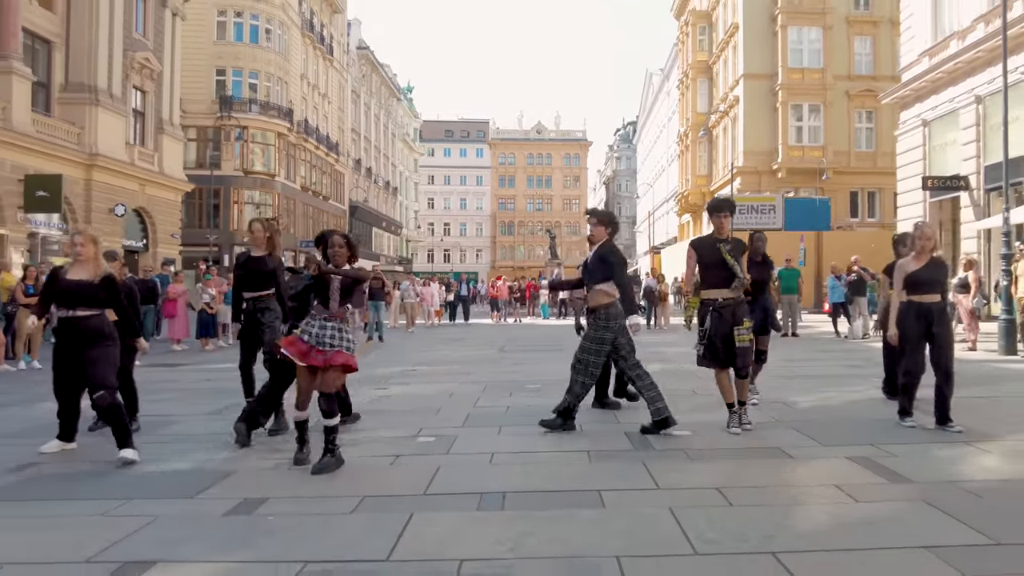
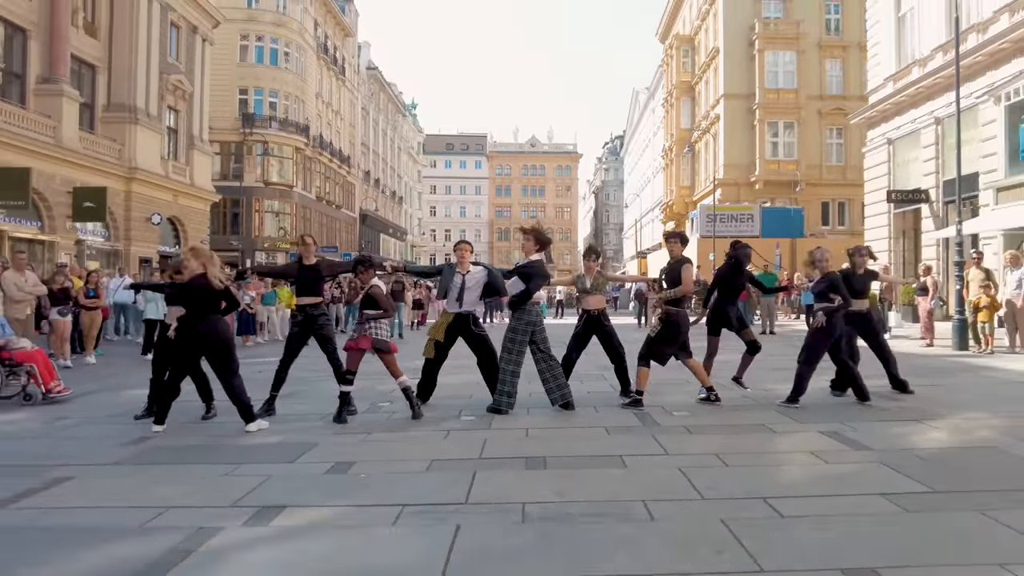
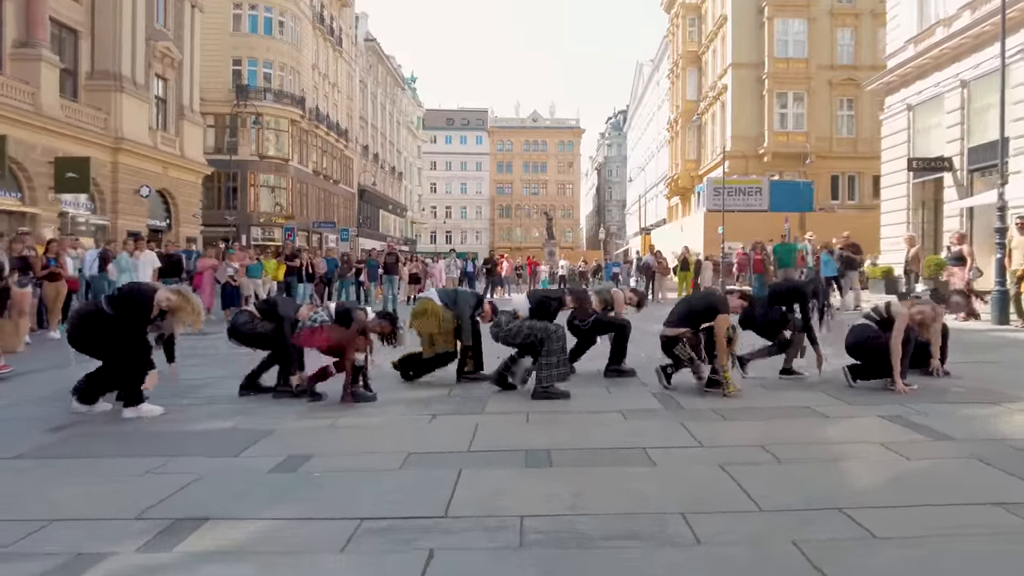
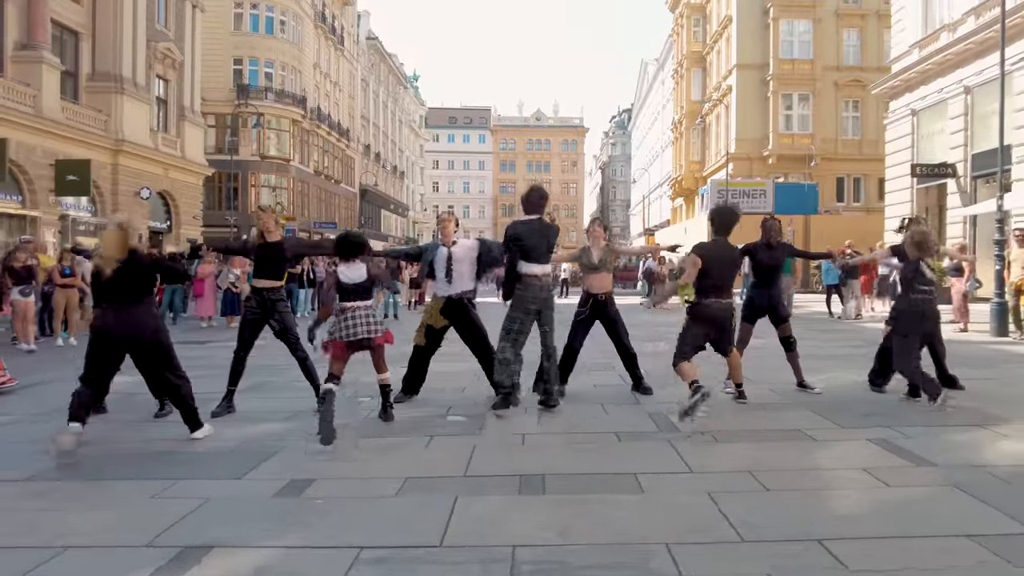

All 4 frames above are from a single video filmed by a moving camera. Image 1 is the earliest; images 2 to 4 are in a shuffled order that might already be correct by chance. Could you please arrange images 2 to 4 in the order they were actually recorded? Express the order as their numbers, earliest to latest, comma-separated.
4, 2, 3
